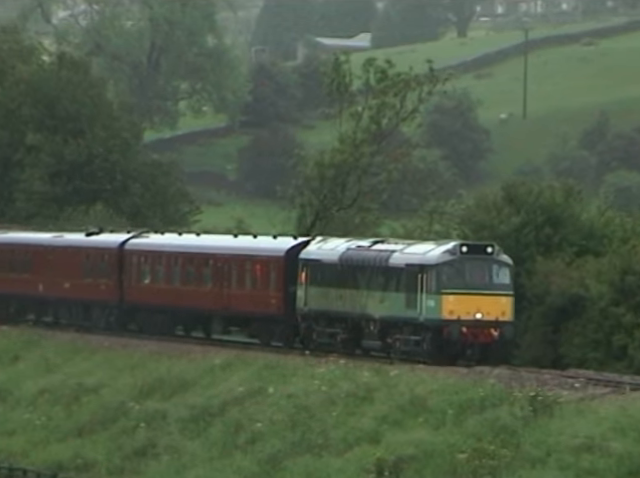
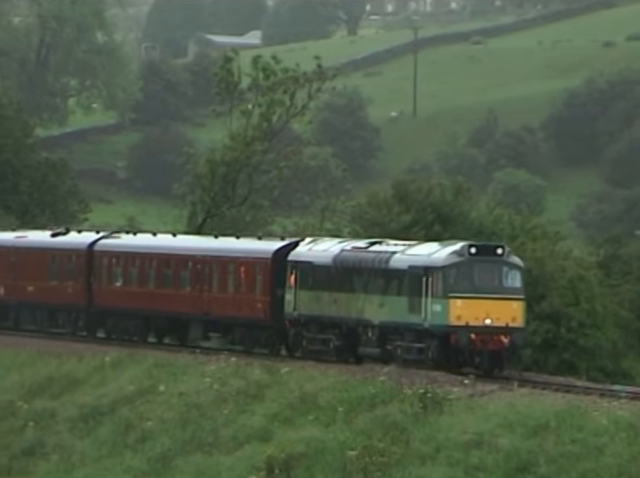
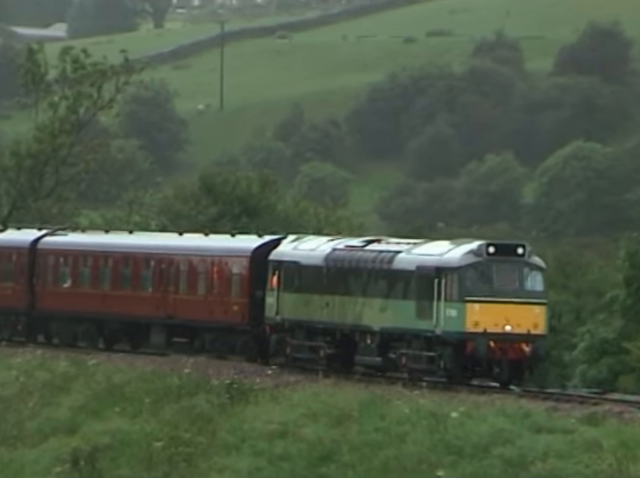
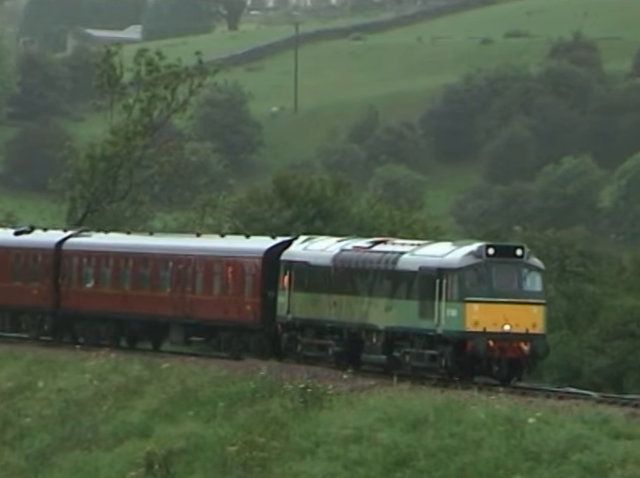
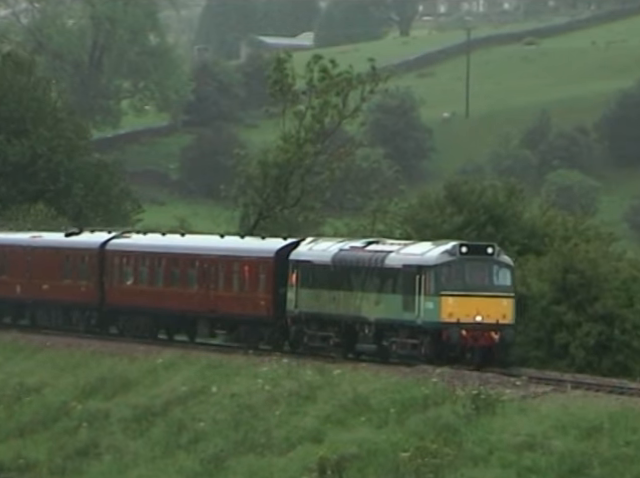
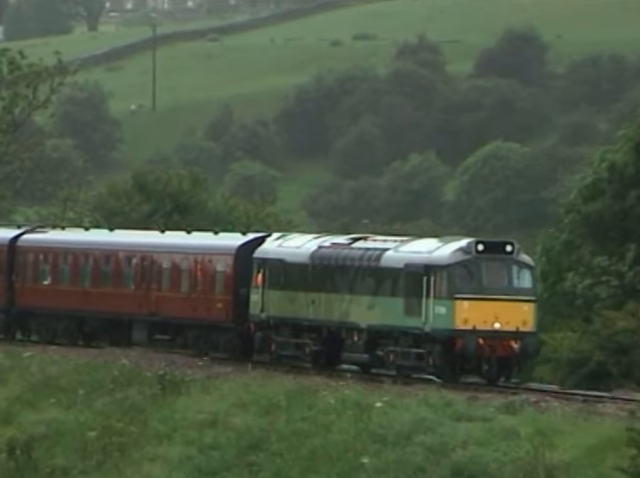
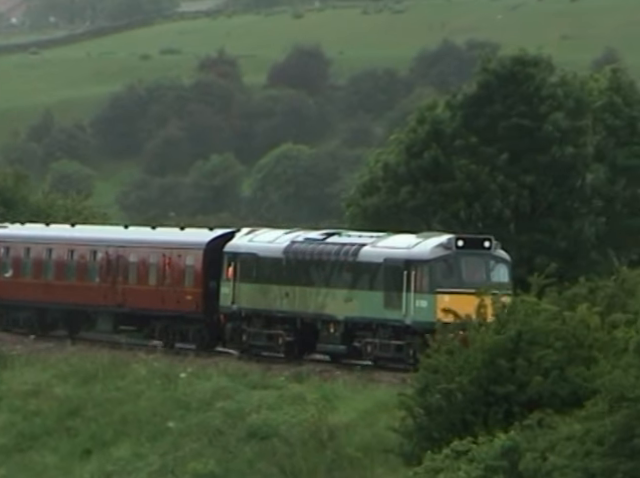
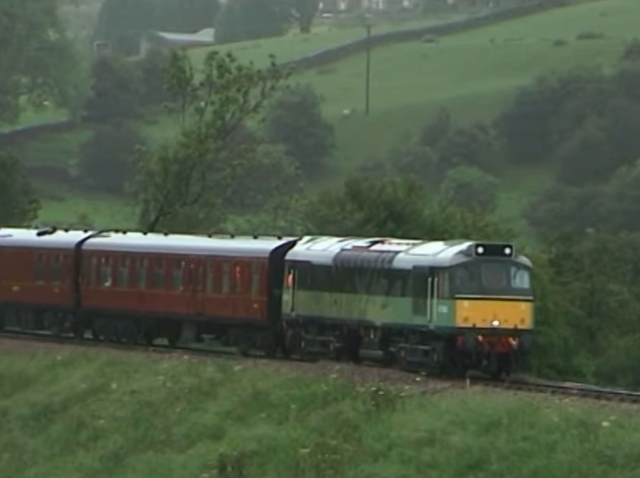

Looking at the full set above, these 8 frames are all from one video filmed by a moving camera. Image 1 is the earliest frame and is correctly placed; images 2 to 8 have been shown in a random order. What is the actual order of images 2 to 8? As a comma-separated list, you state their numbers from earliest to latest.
5, 2, 8, 4, 3, 6, 7
